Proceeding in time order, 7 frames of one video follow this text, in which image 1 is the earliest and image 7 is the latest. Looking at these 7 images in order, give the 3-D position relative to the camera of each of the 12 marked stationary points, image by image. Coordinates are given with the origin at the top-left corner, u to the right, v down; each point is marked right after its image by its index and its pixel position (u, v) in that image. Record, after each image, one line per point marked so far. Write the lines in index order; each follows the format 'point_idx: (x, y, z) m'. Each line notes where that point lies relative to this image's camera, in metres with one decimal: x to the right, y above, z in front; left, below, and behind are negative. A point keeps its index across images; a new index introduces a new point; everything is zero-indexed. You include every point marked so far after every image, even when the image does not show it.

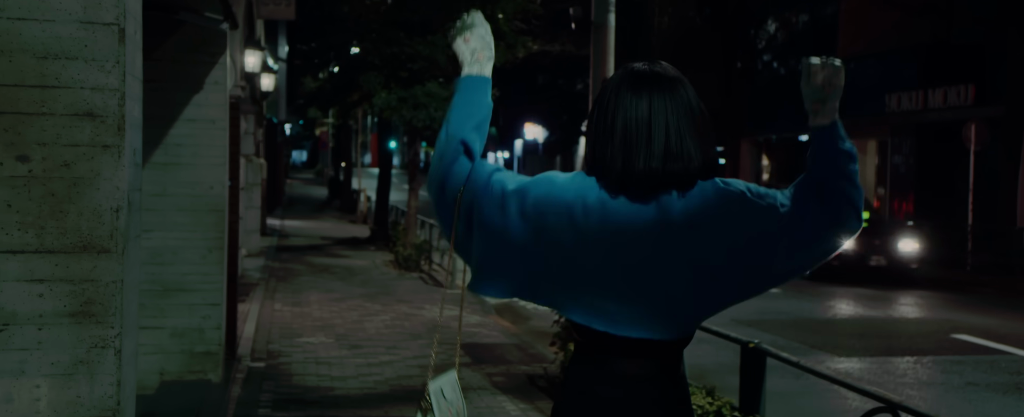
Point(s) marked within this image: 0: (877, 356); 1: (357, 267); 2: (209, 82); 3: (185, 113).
0: (+3.7, -1.5, +10.4) m
1: (-2.8, -1.0, +18.2) m
2: (-2.4, +1.0, +8.1) m
3: (-2.6, +0.8, +8.1) m
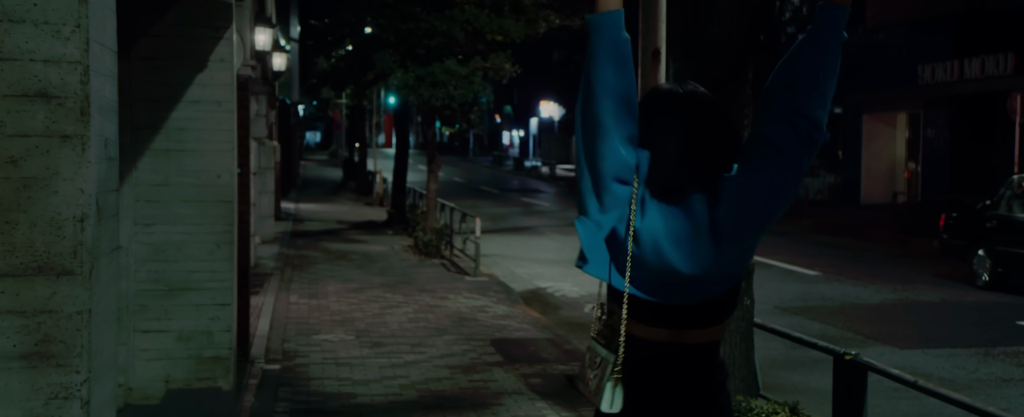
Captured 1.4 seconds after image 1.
0: (+4.0, -1.3, +9.6) m
1: (-2.3, -0.8, +17.5) m
2: (-2.2, +1.1, +7.4) m
3: (-2.3, +0.8, +7.3) m
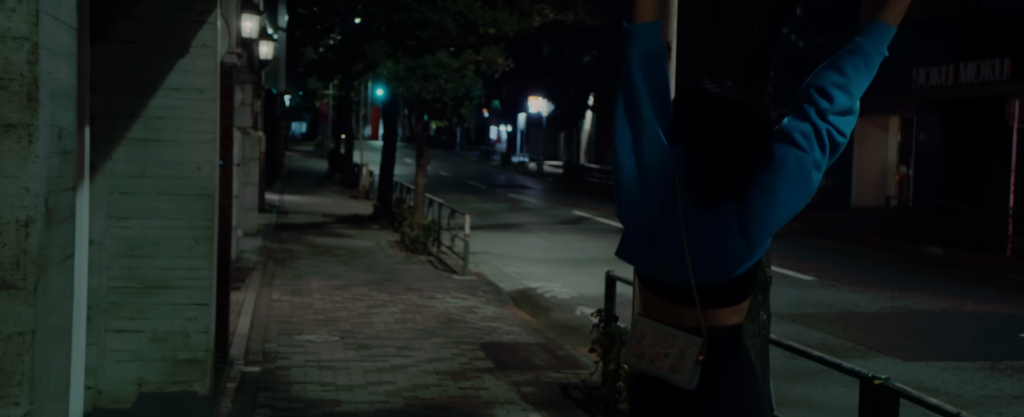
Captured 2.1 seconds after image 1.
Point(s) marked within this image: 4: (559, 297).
0: (+3.9, -1.4, +9.3) m
1: (-2.5, -0.7, +17.1) m
2: (-2.2, +1.1, +7.0) m
3: (-2.3, +0.9, +6.9) m
4: (+0.6, -1.2, +13.4) m
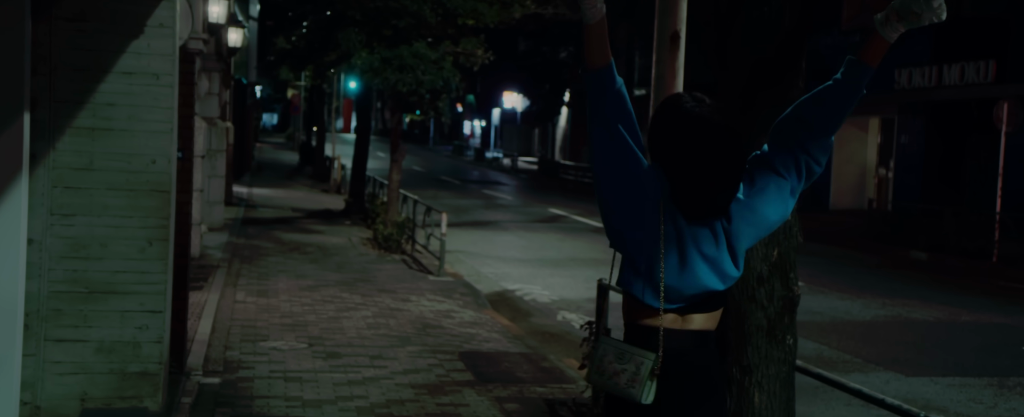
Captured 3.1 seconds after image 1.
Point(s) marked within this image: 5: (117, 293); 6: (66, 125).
0: (+3.8, -1.4, +8.8) m
1: (-2.9, -0.6, +16.4) m
2: (-2.2, +1.1, +6.3) m
3: (-2.4, +0.9, +6.3) m
4: (+0.3, -1.2, +12.9) m
5: (-2.4, -0.5, +6.2) m
6: (-2.7, +0.5, +6.2) m
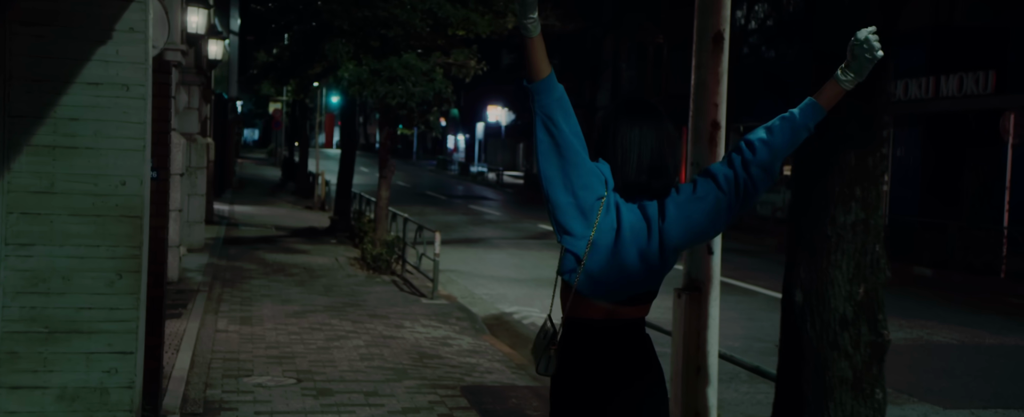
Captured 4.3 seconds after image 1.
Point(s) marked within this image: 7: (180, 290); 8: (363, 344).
0: (+3.8, -1.6, +8.2) m
1: (-3.0, -0.9, +15.6) m
2: (-2.1, +1.0, +5.6) m
3: (-2.3, +0.7, +5.5) m
4: (+0.3, -1.4, +12.2) m
5: (-2.3, -0.7, +5.5) m
6: (-2.6, +0.4, +5.5) m
7: (-4.0, -1.0, +12.4) m
8: (-1.4, -1.3, +9.7) m
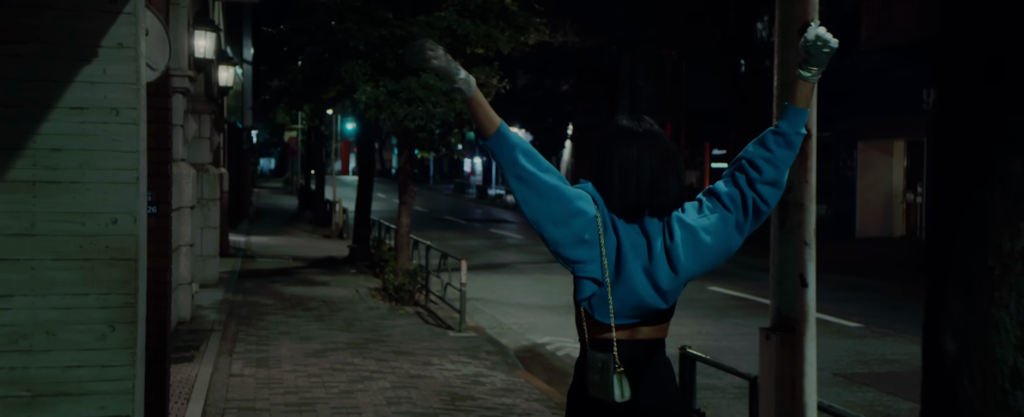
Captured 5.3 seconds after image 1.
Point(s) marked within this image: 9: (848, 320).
0: (+4.1, -1.7, +7.3) m
1: (-2.5, -1.3, +14.9) m
2: (-1.9, +0.8, +4.9) m
3: (-2.1, +0.5, +4.8) m
4: (+0.7, -1.6, +11.4) m
5: (-2.1, -0.9, +4.8) m
6: (-2.4, +0.1, +4.8) m
7: (-3.6, -1.4, +11.7) m
8: (-1.1, -1.6, +9.0) m
9: (+4.5, -1.5, +13.8) m
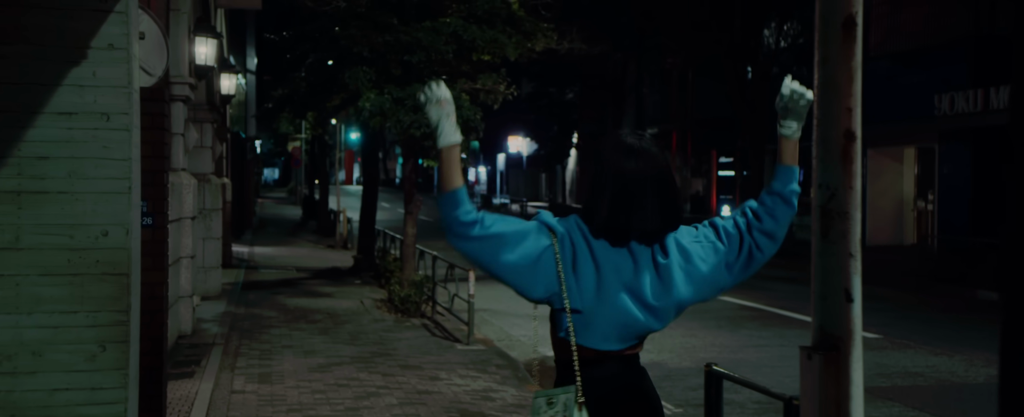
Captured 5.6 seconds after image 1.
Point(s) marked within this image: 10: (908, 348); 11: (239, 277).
0: (+4.2, -1.7, +7.0) m
1: (-2.4, -1.5, +14.6) m
2: (-1.9, +0.7, +4.6) m
3: (-2.0, +0.5, +4.5) m
4: (+0.8, -1.7, +11.0) m
5: (-2.0, -0.9, +4.5) m
6: (-2.3, +0.1, +4.5) m
7: (-3.5, -1.5, +11.3) m
8: (-1.0, -1.6, +8.6) m
9: (+4.6, -1.6, +13.4) m
10: (+4.7, -1.6, +12.0) m
11: (-5.1, -1.3, +19.0) m
